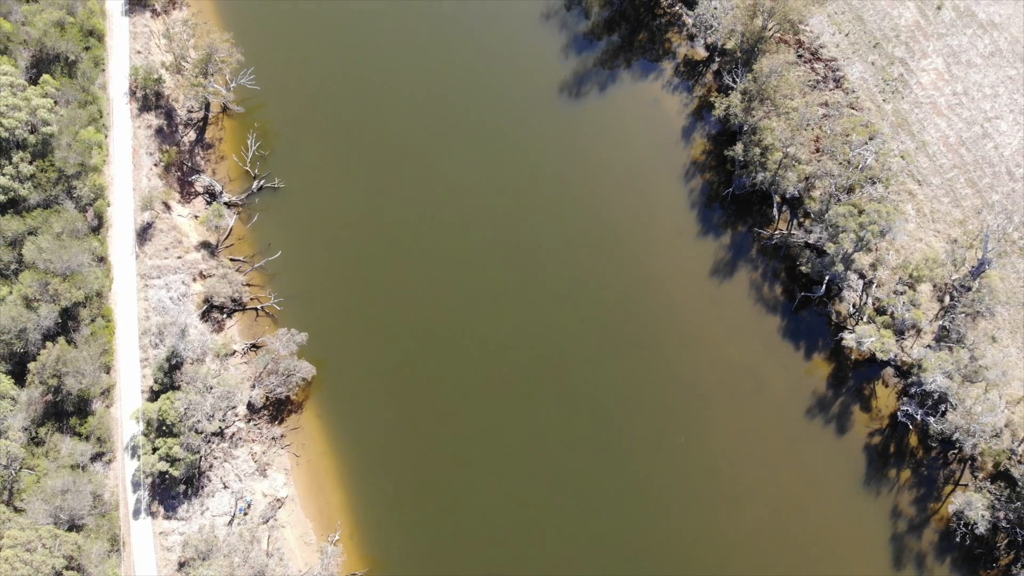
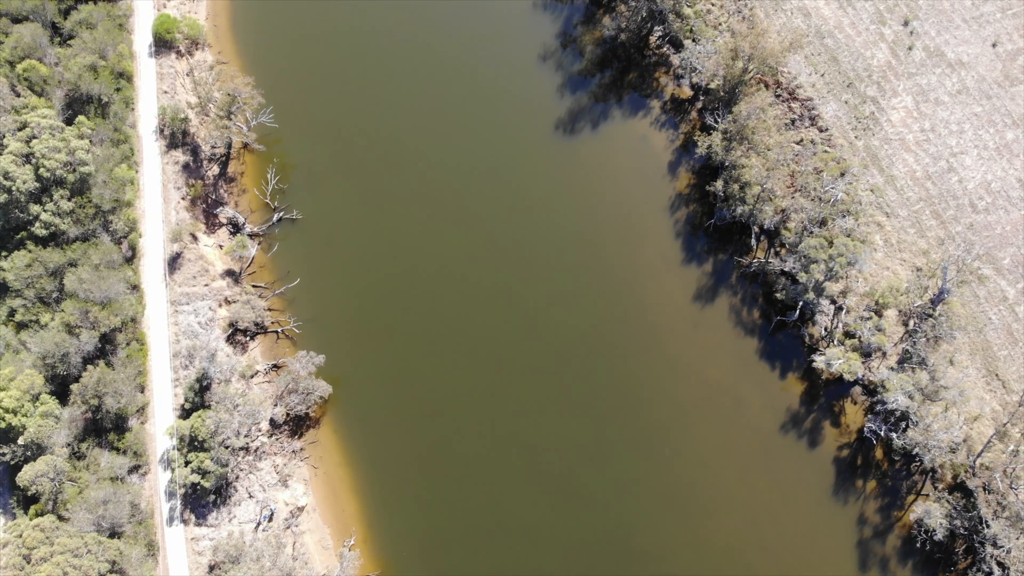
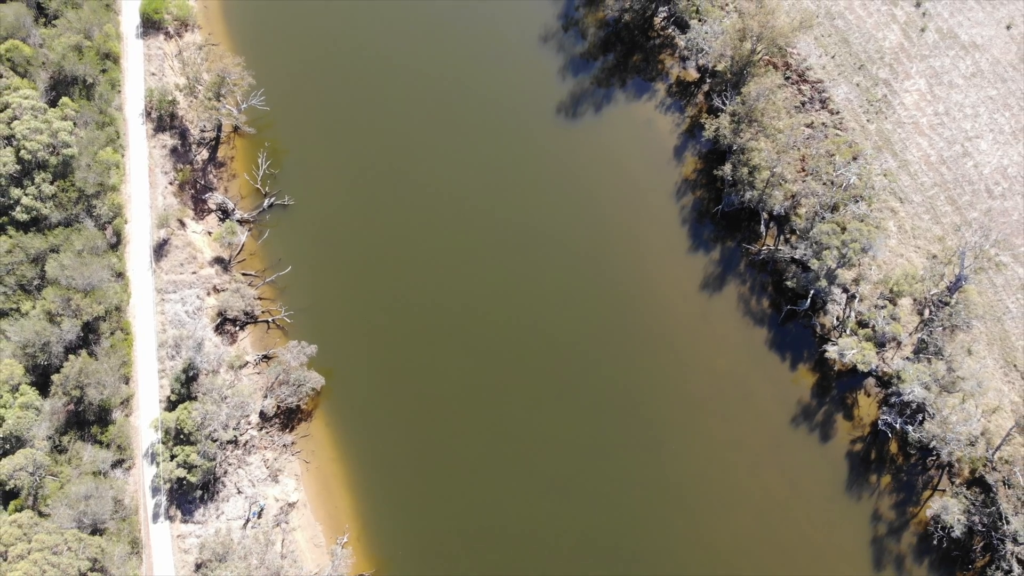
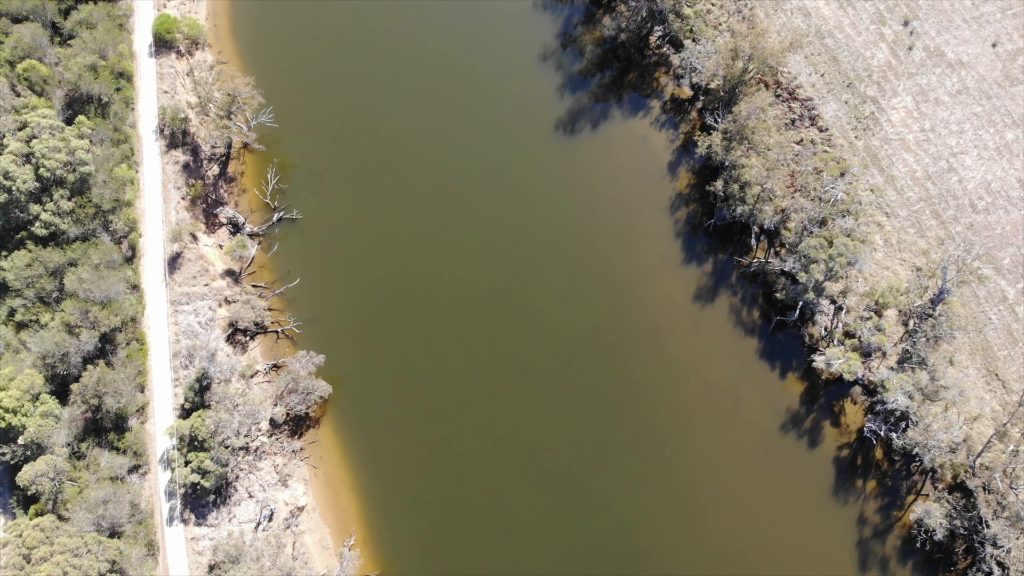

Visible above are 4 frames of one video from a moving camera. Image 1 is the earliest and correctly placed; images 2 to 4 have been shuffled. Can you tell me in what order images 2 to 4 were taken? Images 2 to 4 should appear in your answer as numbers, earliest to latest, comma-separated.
3, 2, 4
